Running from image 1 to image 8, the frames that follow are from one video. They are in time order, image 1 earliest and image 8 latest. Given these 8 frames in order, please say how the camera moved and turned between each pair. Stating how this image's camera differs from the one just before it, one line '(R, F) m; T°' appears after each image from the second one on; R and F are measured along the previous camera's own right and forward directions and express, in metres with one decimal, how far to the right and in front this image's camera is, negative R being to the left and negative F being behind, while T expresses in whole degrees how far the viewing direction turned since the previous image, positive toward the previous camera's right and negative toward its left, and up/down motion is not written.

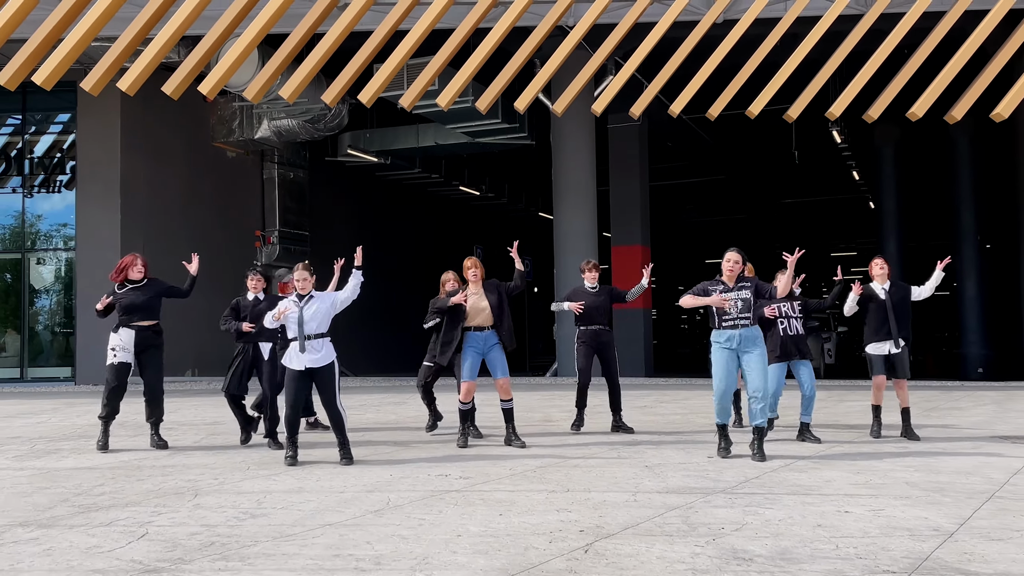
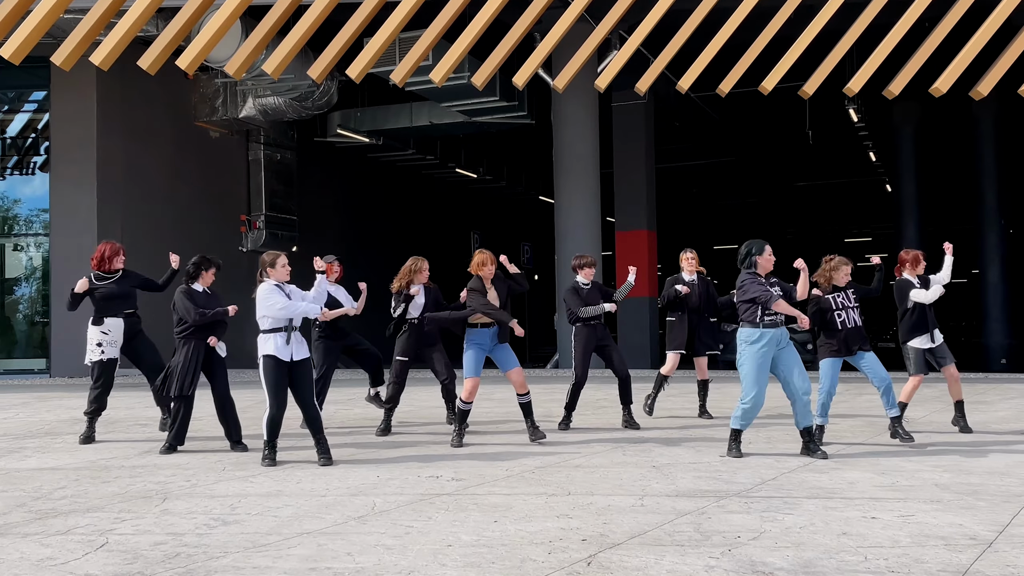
(0.0, +0.4) m; +1°
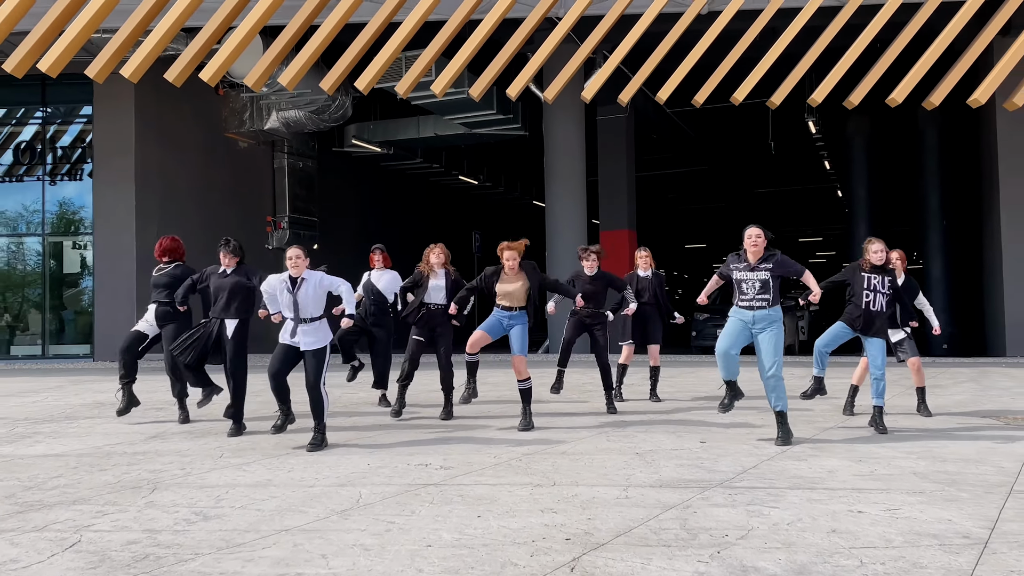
(+0.4, +0.4) m; -3°
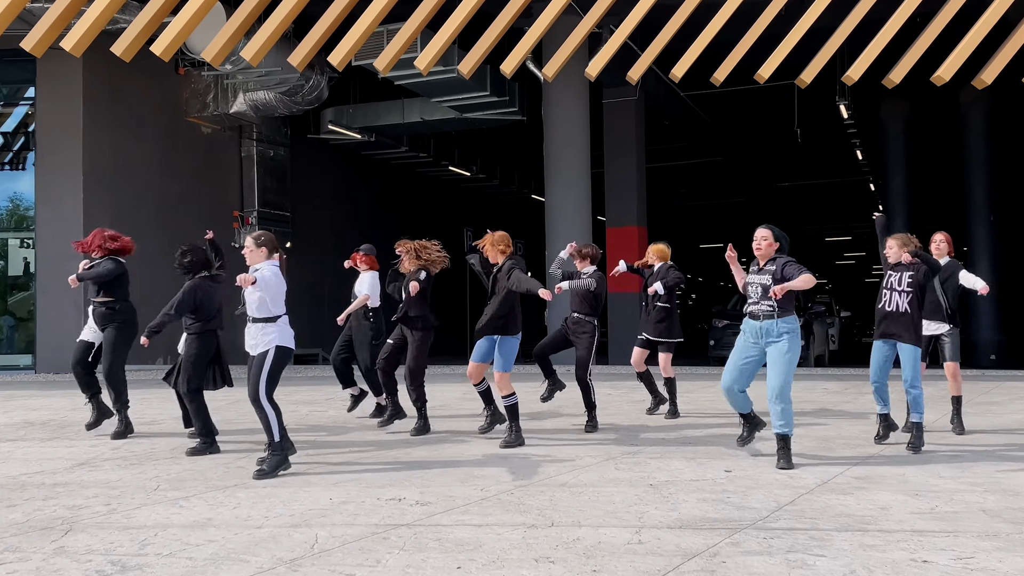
(-0.1, +0.7) m; +2°
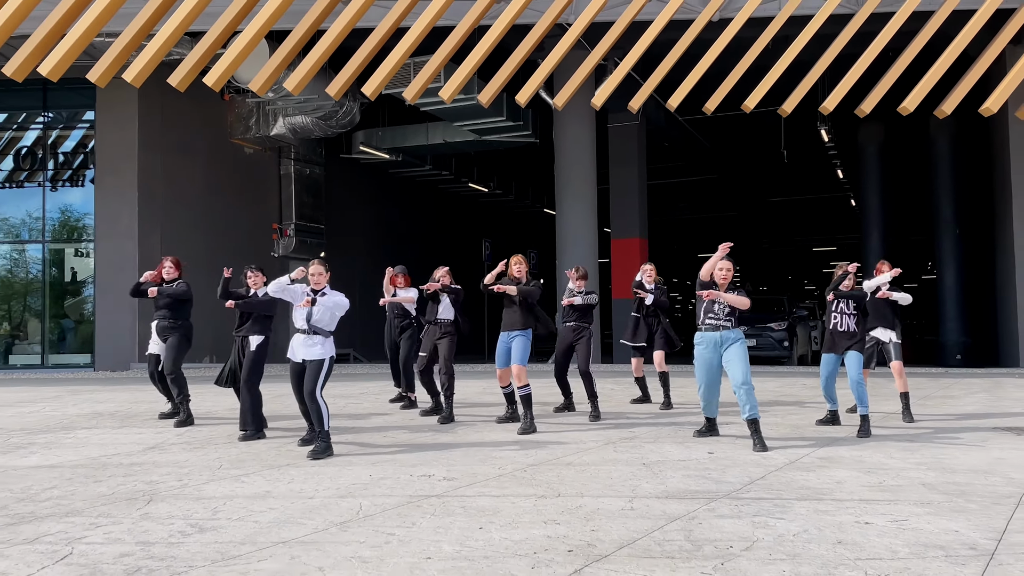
(+0.1, -0.6) m; -3°
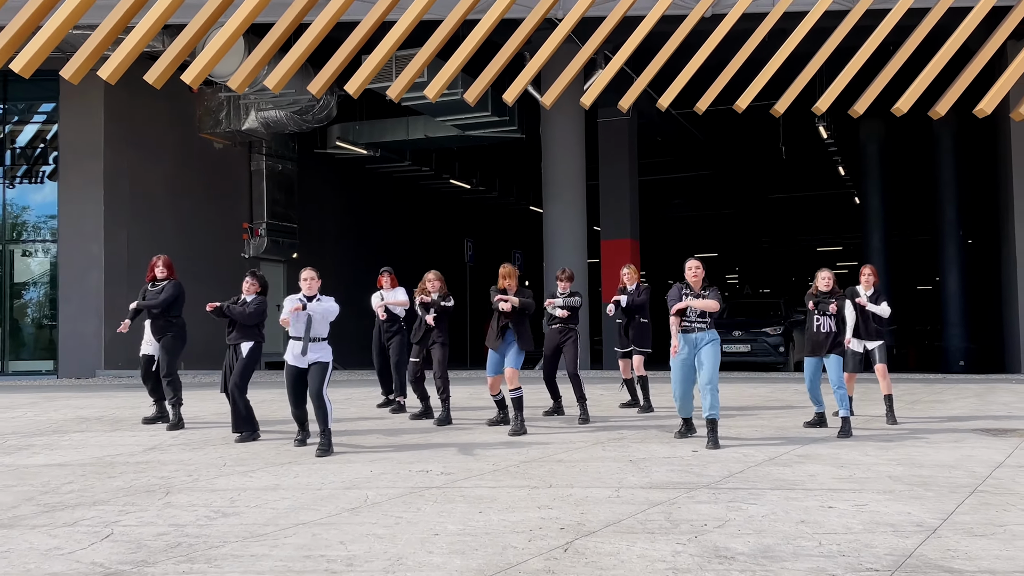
(-0.3, -0.7) m; +3°
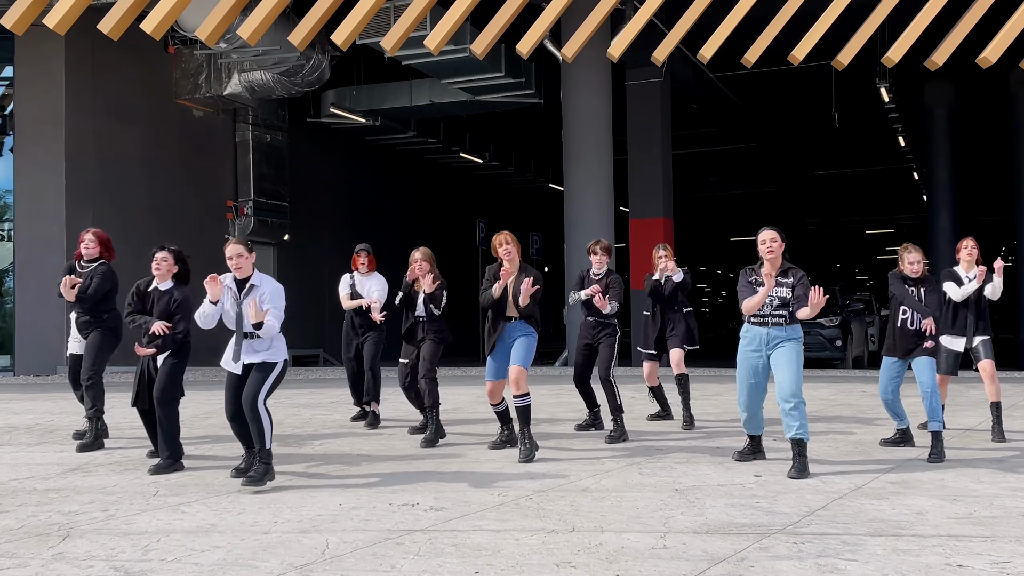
(0.0, +1.5) m; -1°
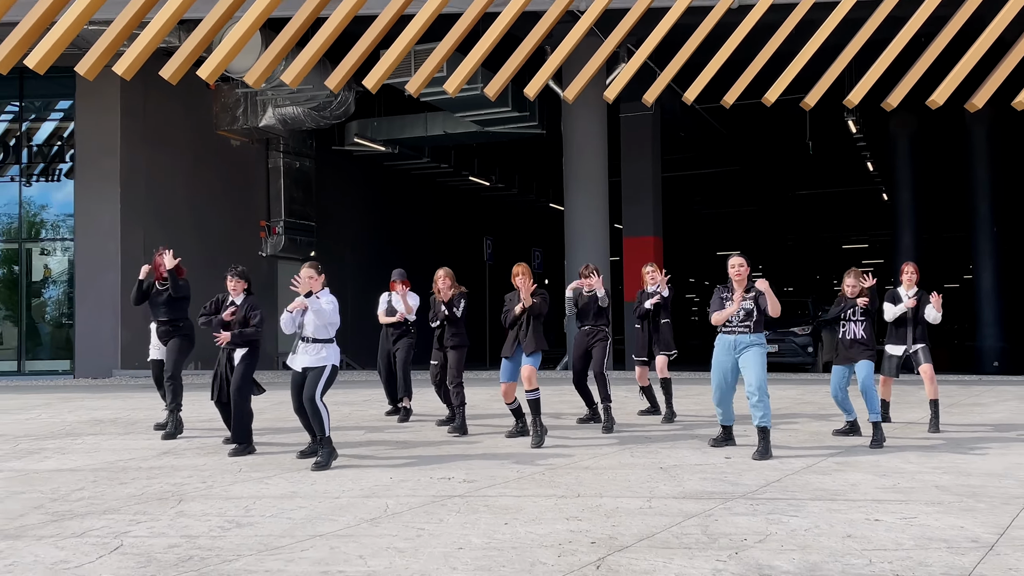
(-0.1, -1.2) m; -1°
